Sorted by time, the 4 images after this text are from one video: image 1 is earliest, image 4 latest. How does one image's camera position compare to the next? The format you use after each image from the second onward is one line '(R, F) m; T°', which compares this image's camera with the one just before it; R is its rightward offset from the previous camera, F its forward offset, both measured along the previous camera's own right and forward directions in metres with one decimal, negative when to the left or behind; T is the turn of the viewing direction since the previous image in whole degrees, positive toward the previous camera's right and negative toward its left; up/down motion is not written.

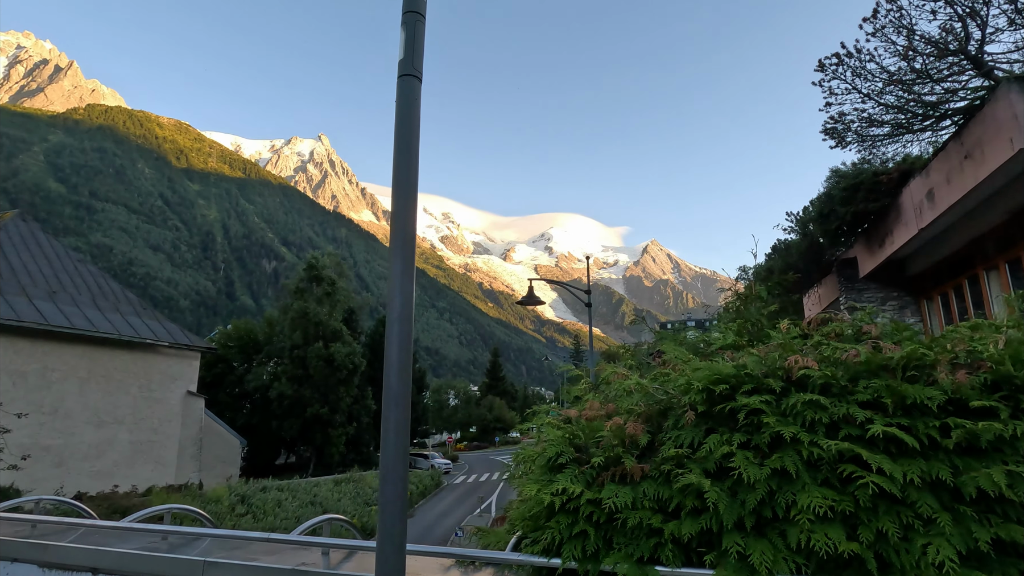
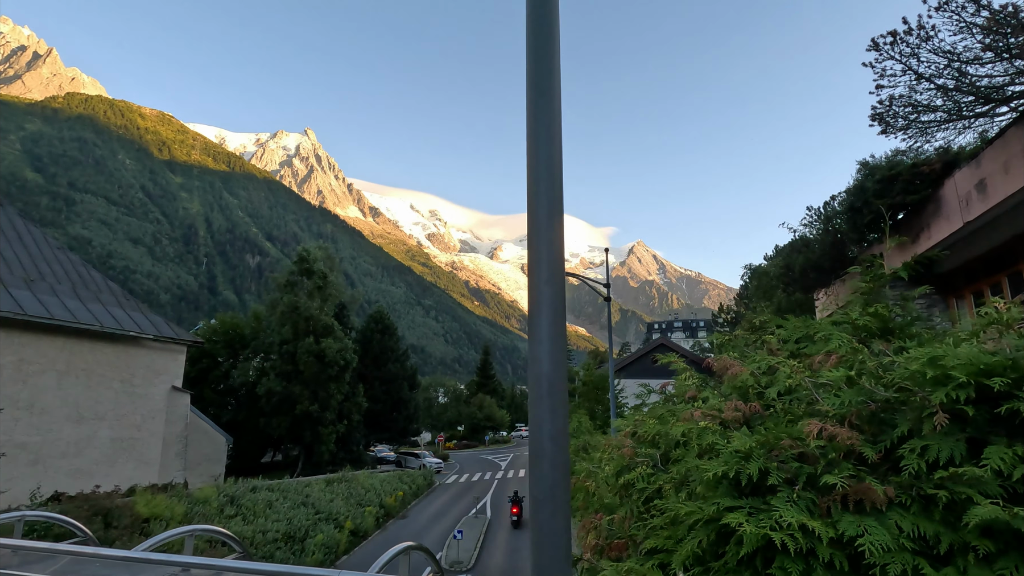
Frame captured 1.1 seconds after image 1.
(-0.6, +0.6) m; +1°
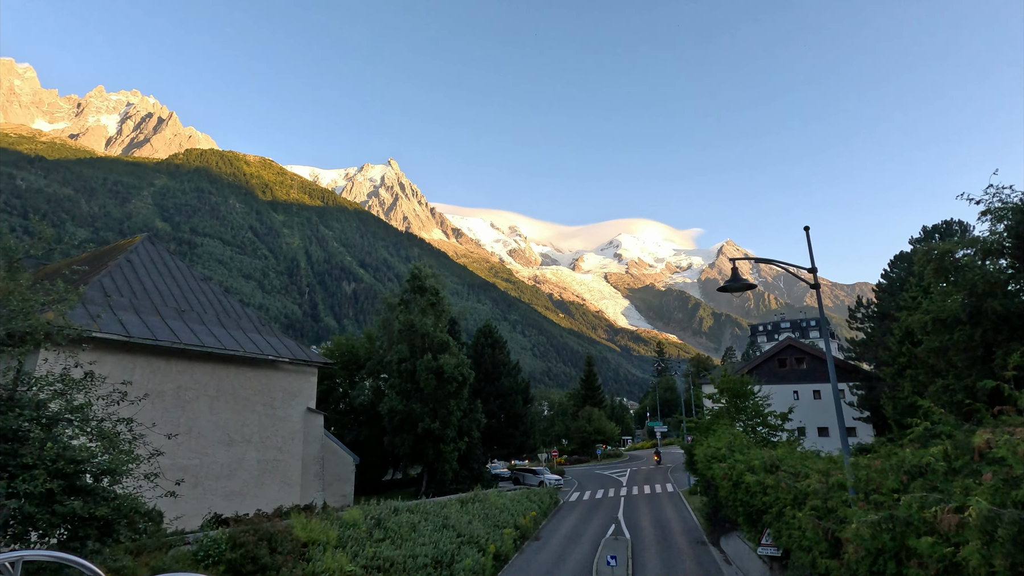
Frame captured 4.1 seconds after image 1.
(-1.7, +1.1) m; -9°
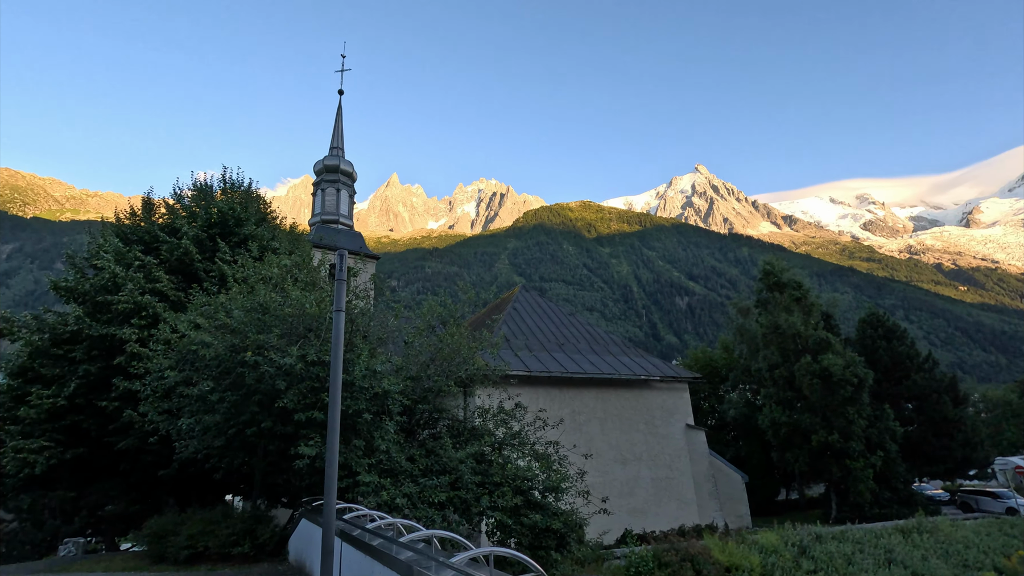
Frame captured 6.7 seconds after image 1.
(-1.0, +0.3) m; -34°
